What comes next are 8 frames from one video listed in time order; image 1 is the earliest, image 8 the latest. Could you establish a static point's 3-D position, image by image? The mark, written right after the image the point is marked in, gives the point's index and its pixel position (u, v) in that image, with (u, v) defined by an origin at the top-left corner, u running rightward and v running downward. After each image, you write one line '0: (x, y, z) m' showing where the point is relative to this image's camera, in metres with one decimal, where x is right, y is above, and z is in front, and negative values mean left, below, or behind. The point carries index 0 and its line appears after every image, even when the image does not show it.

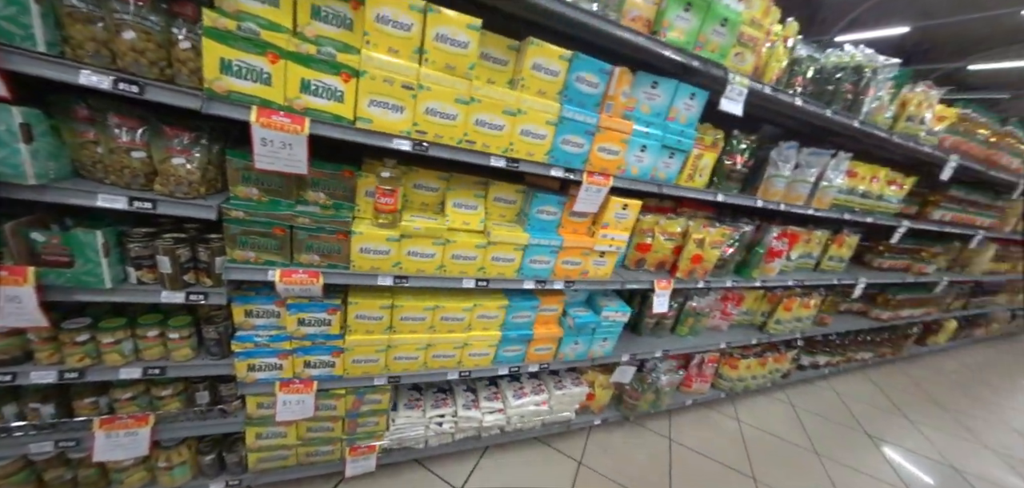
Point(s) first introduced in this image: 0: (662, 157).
0: (+0.6, +0.4, +1.5) m
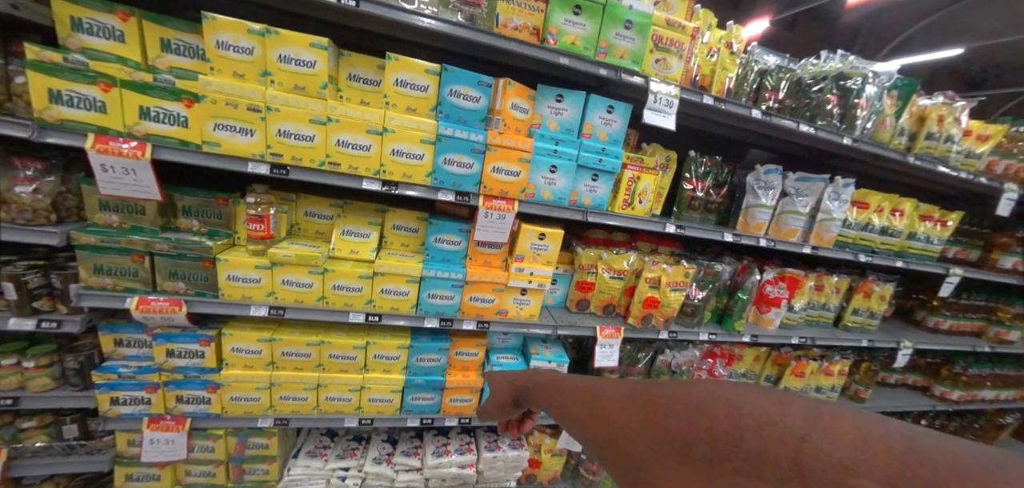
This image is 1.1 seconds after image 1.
0: (+0.3, +0.2, +1.3) m
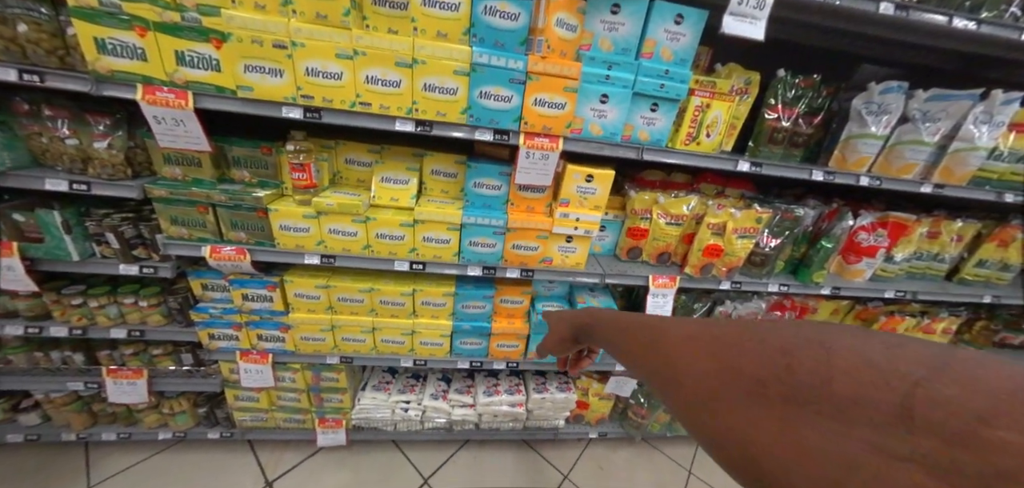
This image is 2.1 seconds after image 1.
0: (+0.4, +0.4, +1.1) m
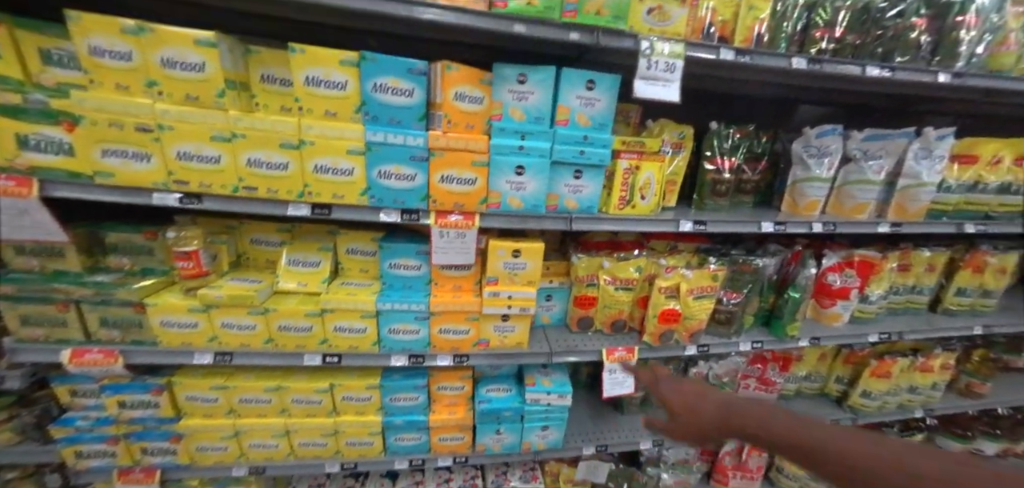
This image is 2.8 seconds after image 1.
0: (+0.1, +0.2, +1.0) m
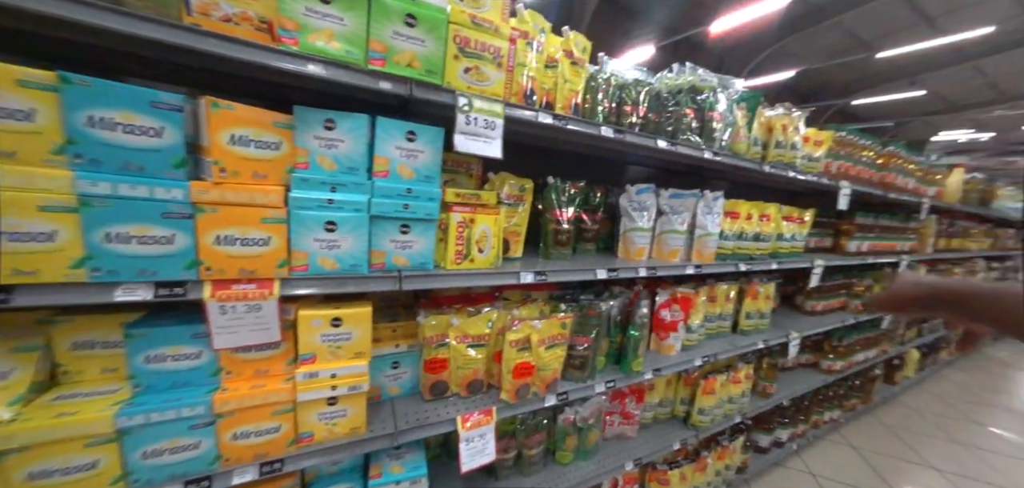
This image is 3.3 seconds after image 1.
0: (-0.3, 0.0, +0.9) m
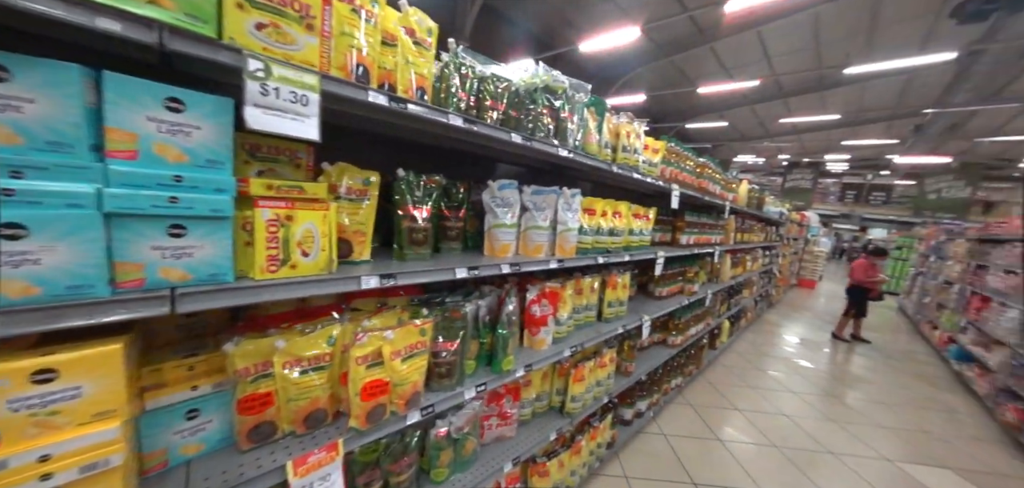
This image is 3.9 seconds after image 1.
0: (-0.7, 0.0, +0.6) m
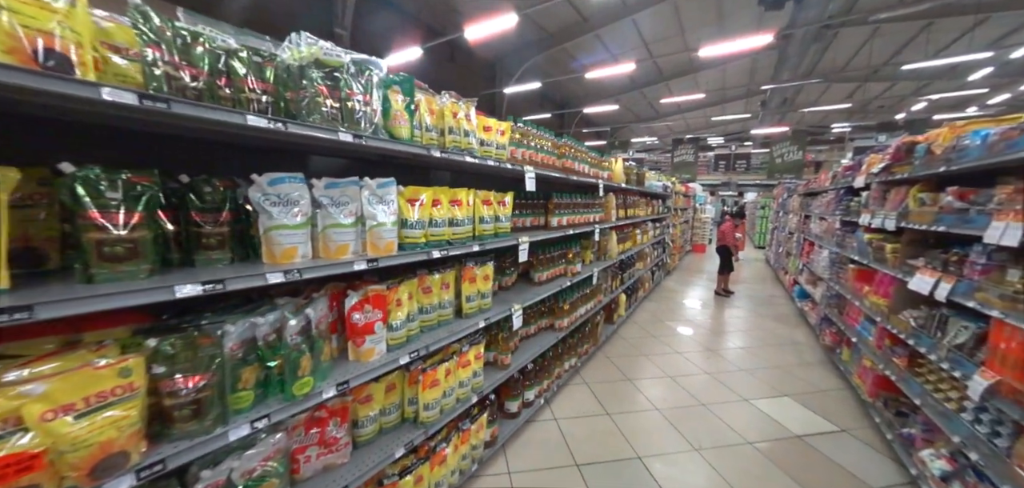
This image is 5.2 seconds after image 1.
0: (-1.3, -0.1, +0.3) m
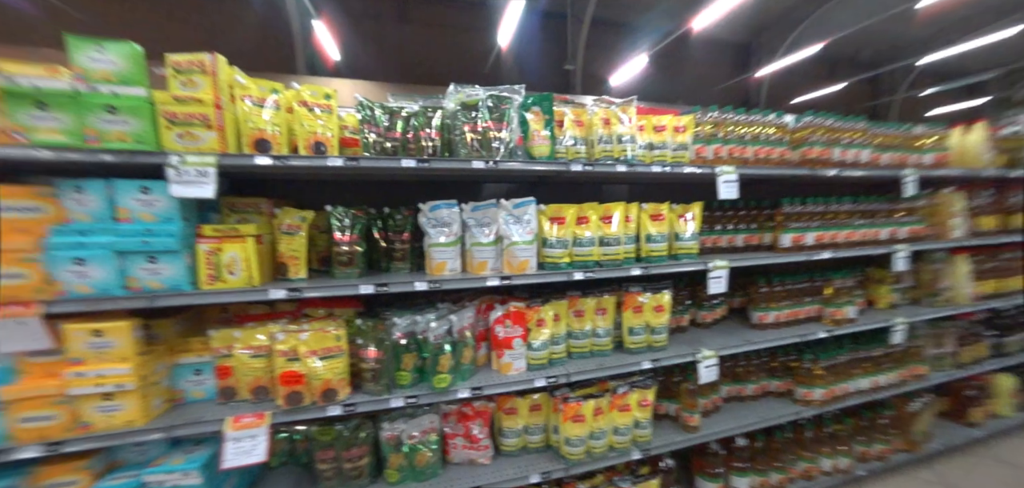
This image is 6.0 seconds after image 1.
0: (-1.3, -0.1, +1.1) m
